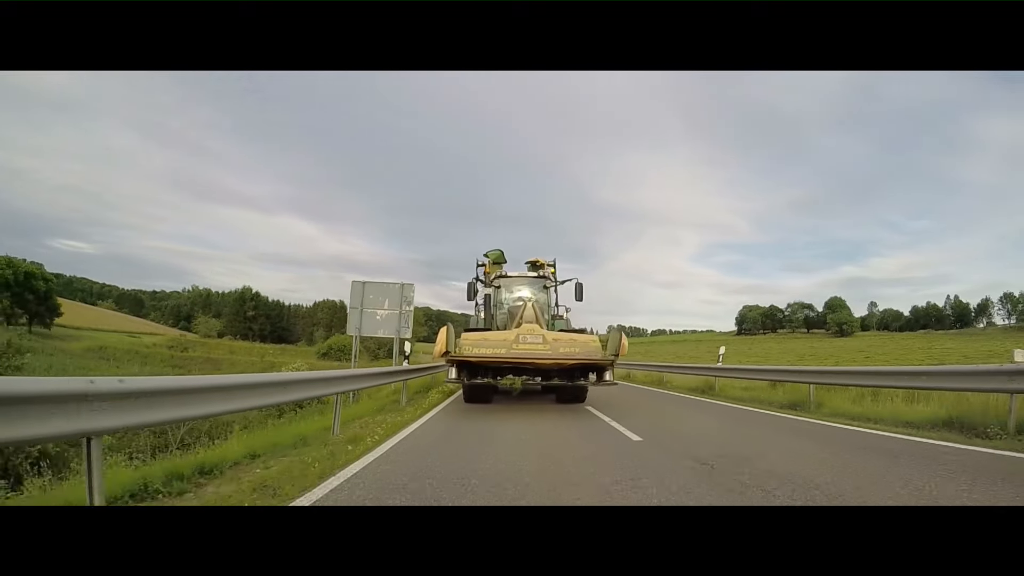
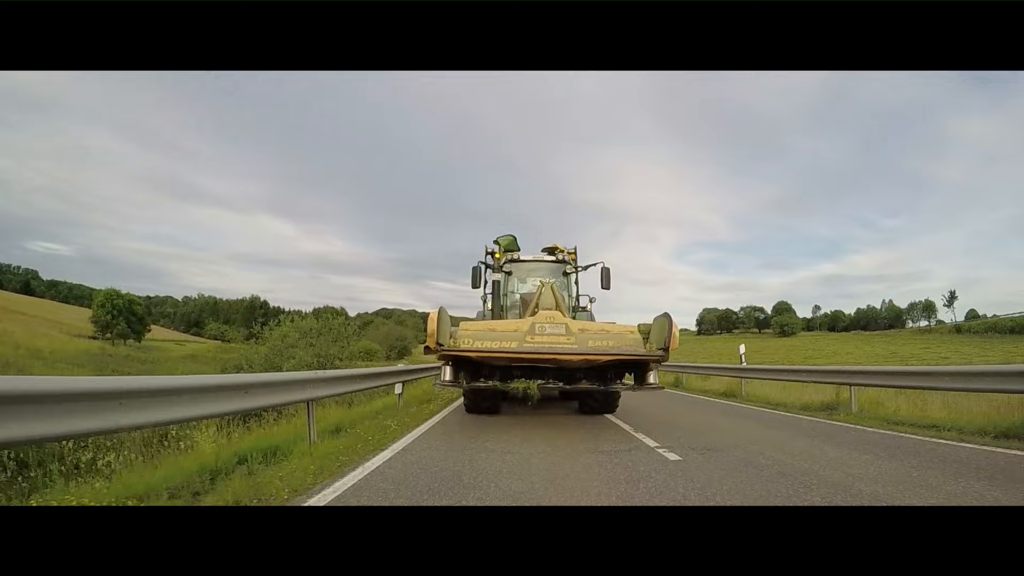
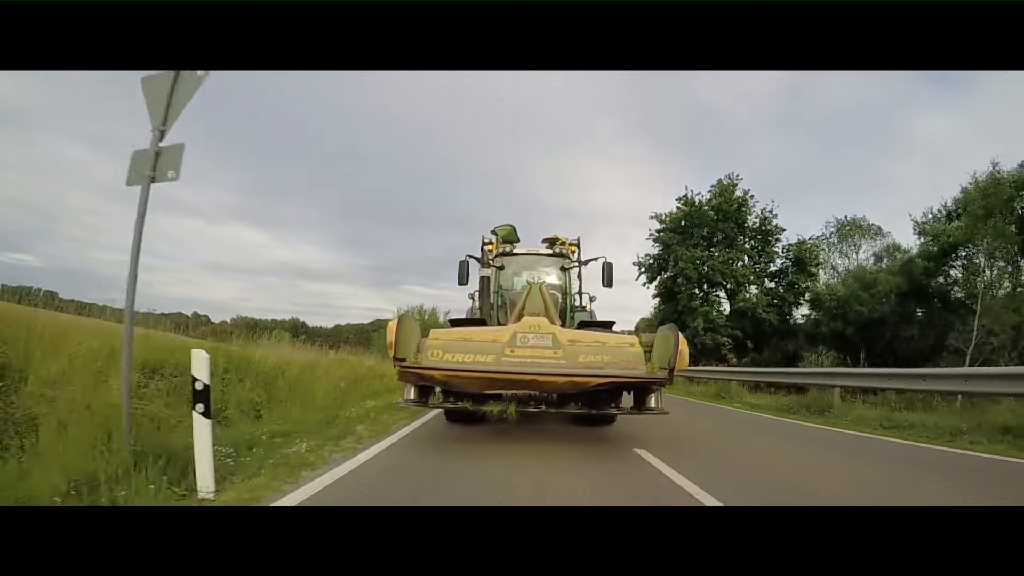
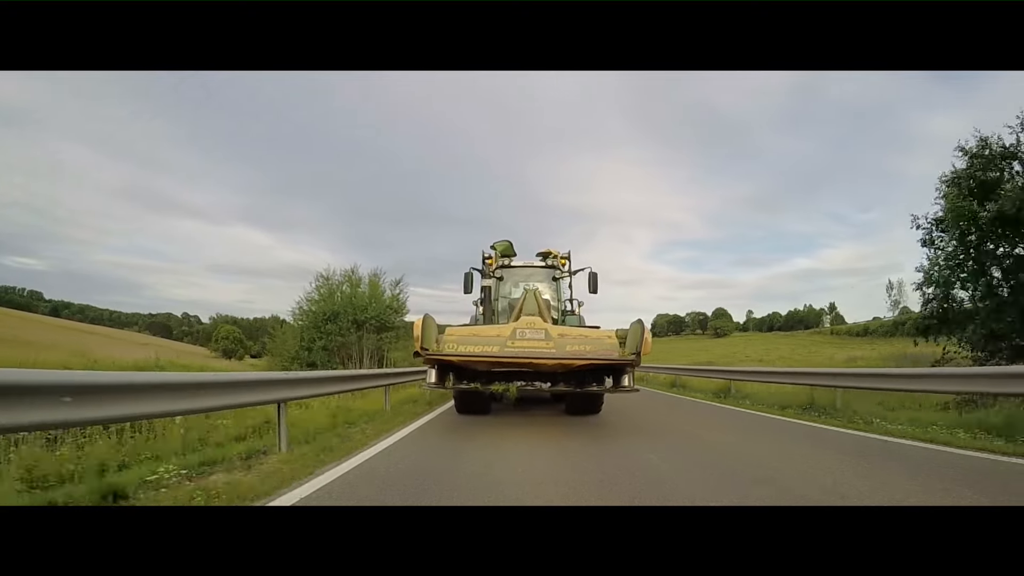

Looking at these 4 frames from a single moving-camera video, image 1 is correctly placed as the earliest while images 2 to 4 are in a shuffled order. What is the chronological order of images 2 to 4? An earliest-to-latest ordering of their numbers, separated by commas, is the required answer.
2, 4, 3
